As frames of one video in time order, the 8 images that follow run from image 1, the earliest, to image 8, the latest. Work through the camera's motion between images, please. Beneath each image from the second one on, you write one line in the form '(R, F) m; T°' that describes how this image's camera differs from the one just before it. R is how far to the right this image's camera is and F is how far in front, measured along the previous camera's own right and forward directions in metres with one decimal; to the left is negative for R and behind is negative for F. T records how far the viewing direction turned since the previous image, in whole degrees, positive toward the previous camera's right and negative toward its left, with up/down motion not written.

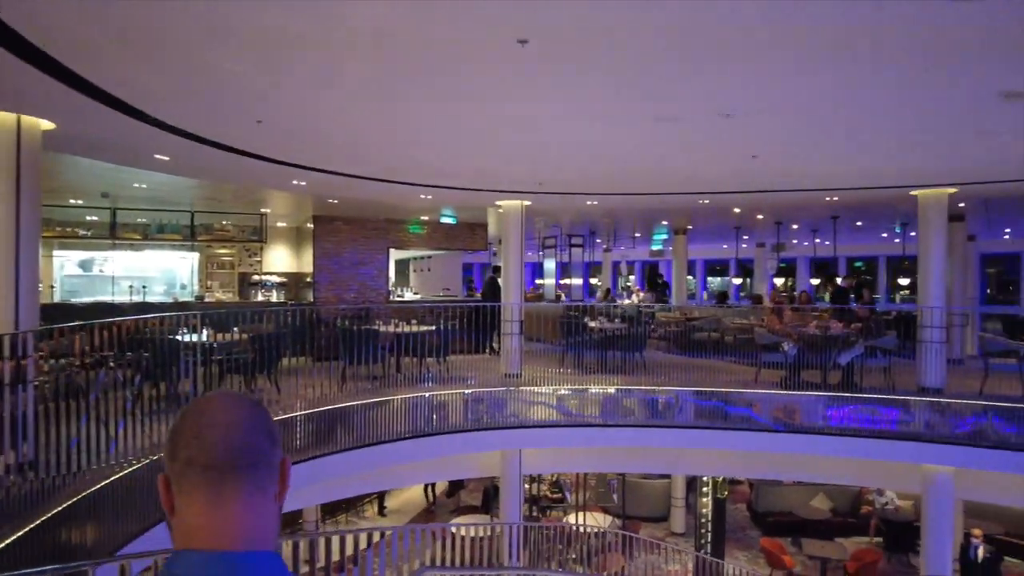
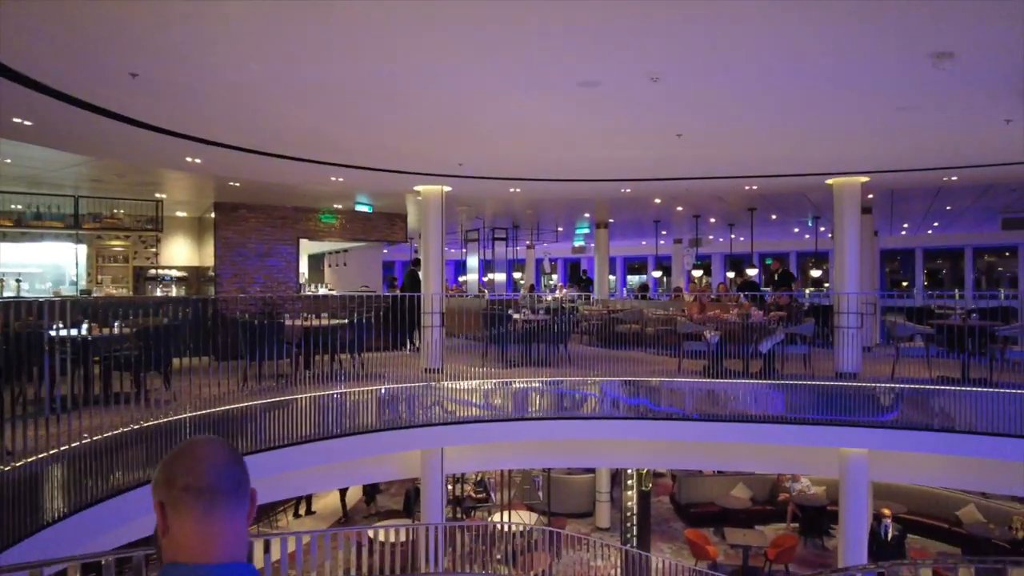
(+0.1, +0.5) m; +7°
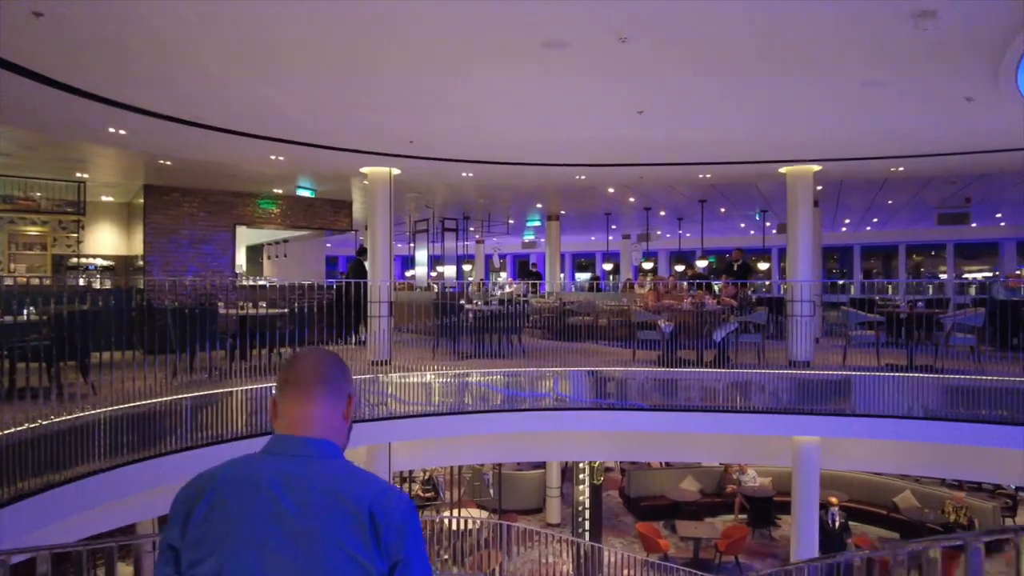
(-0.1, +0.4) m; +5°
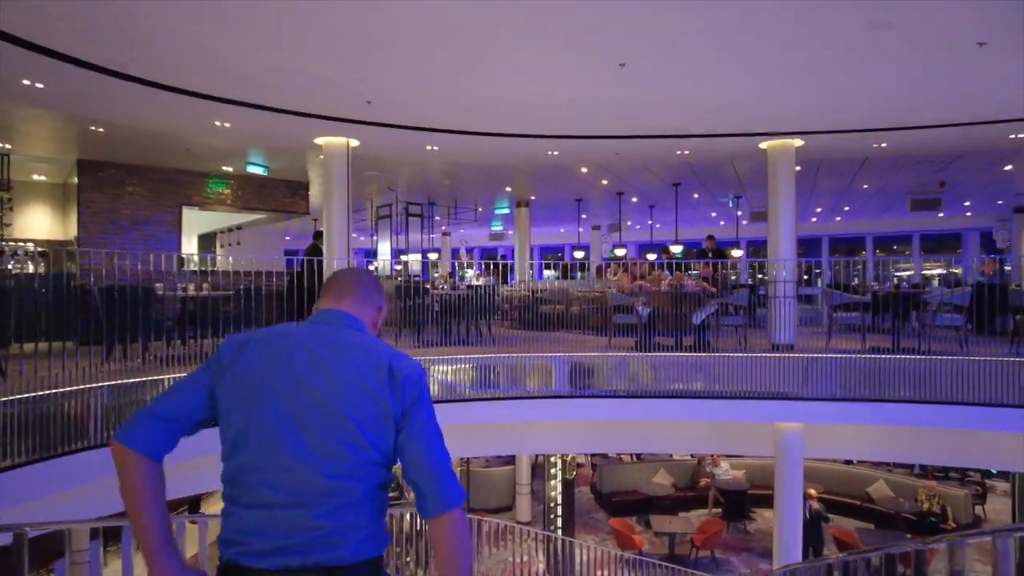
(0.0, +0.6) m; +3°
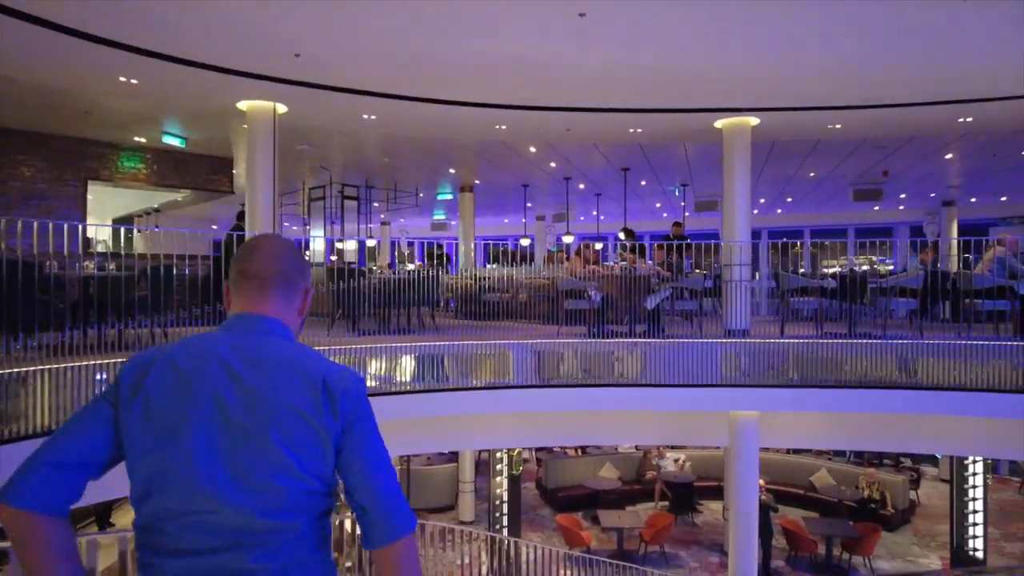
(-0.1, +0.6) m; +5°
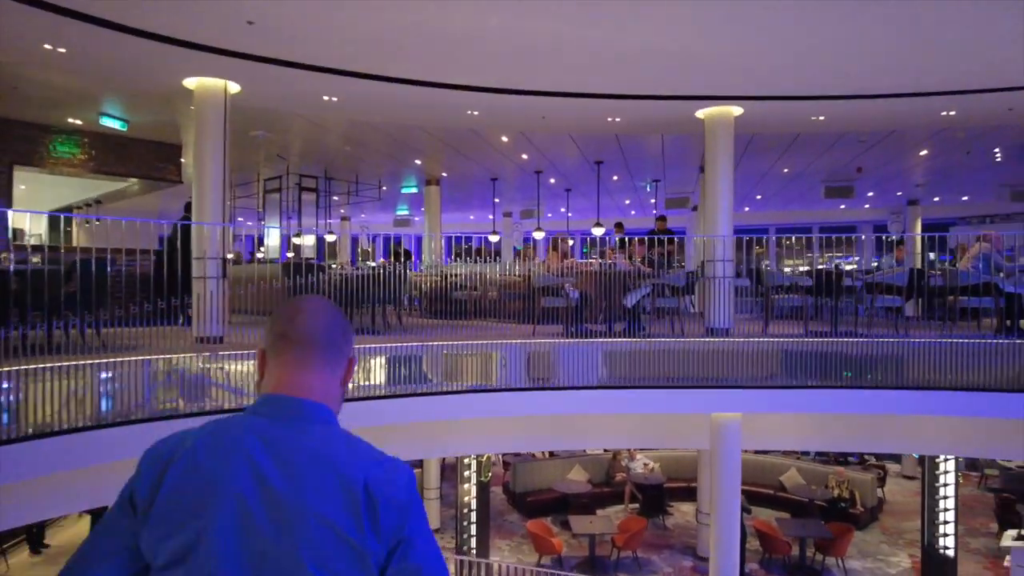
(-0.2, +0.5) m; +3°
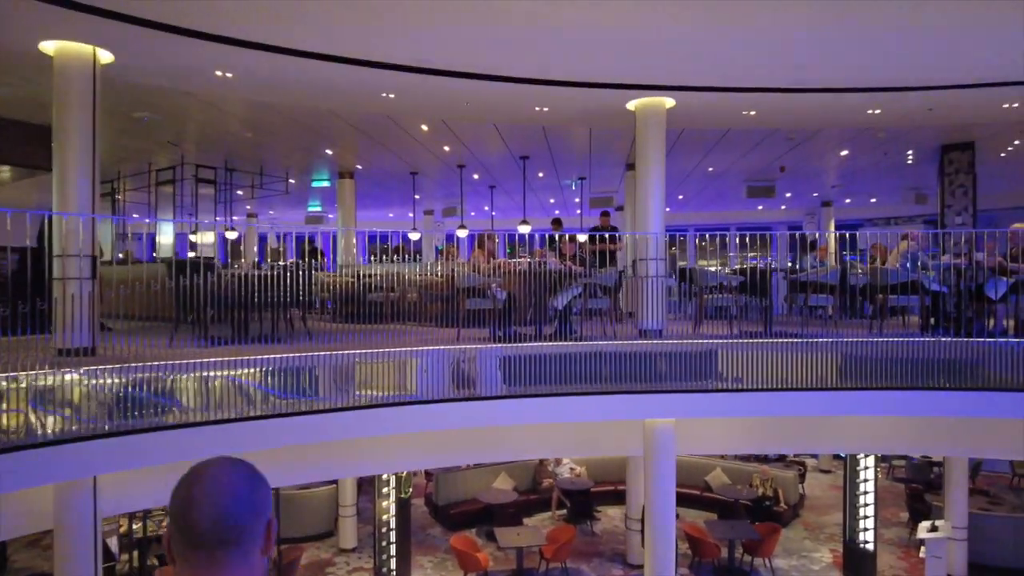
(0.0, +0.7) m; +7°
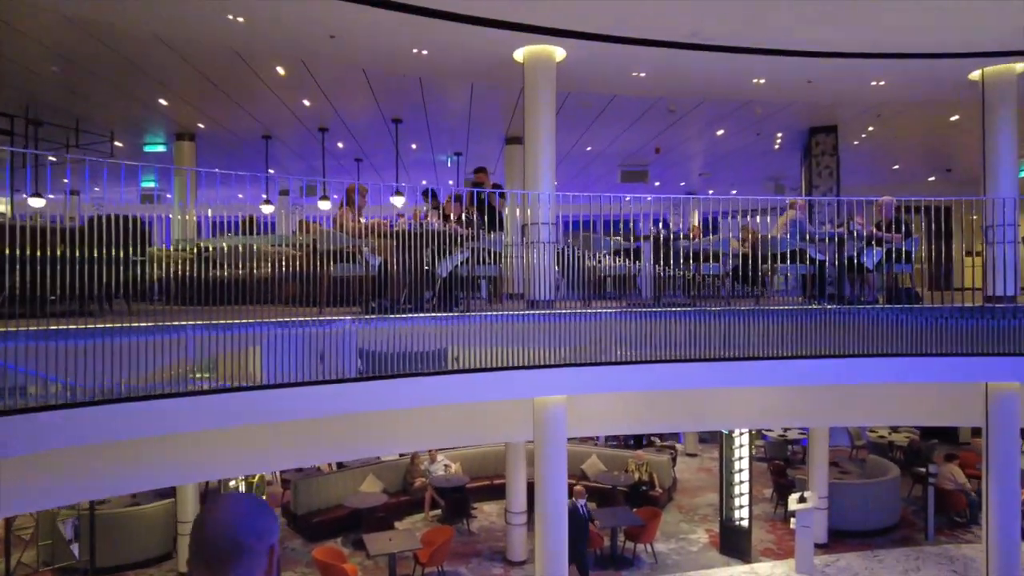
(-0.1, +1.0) m; +12°
